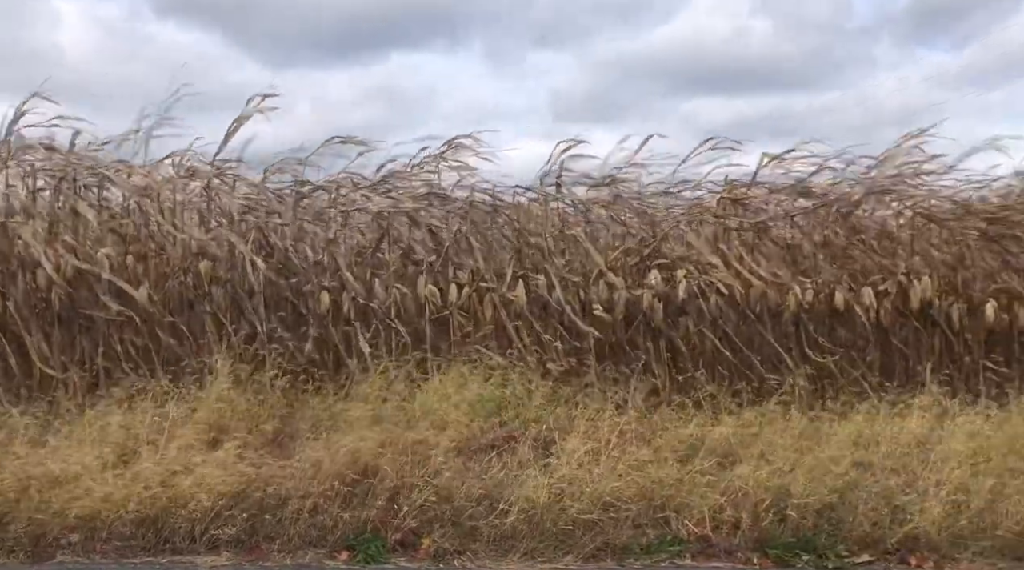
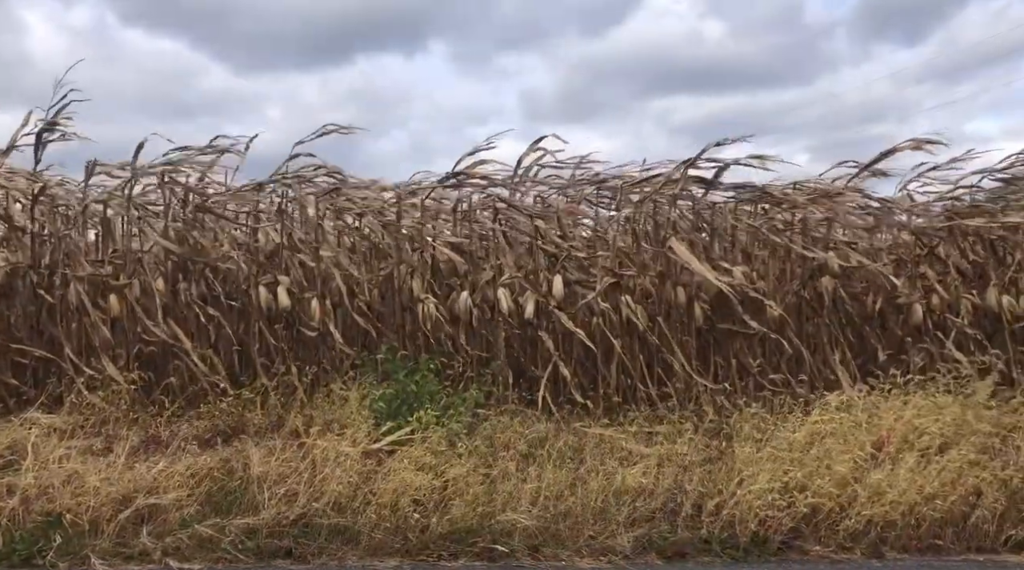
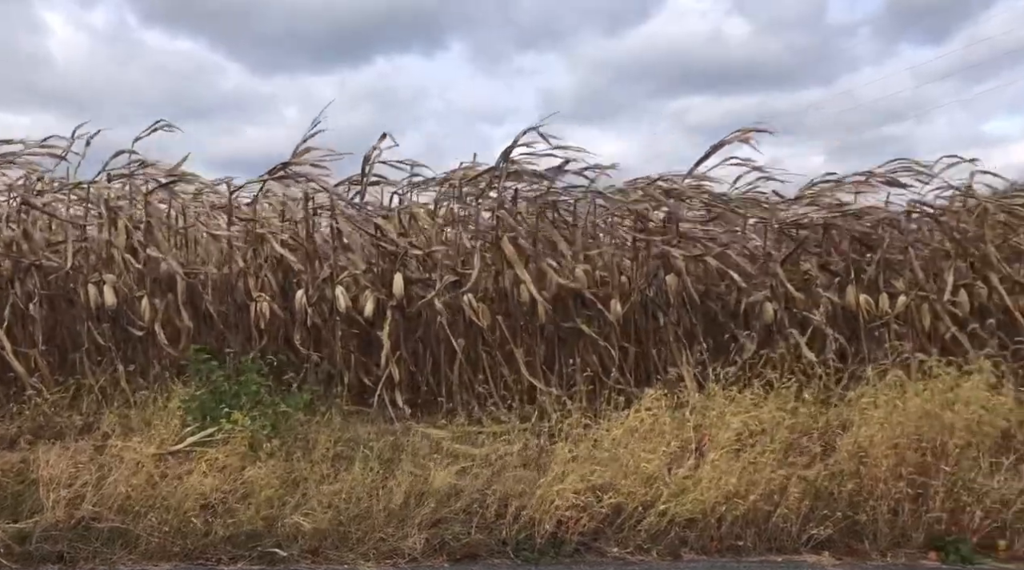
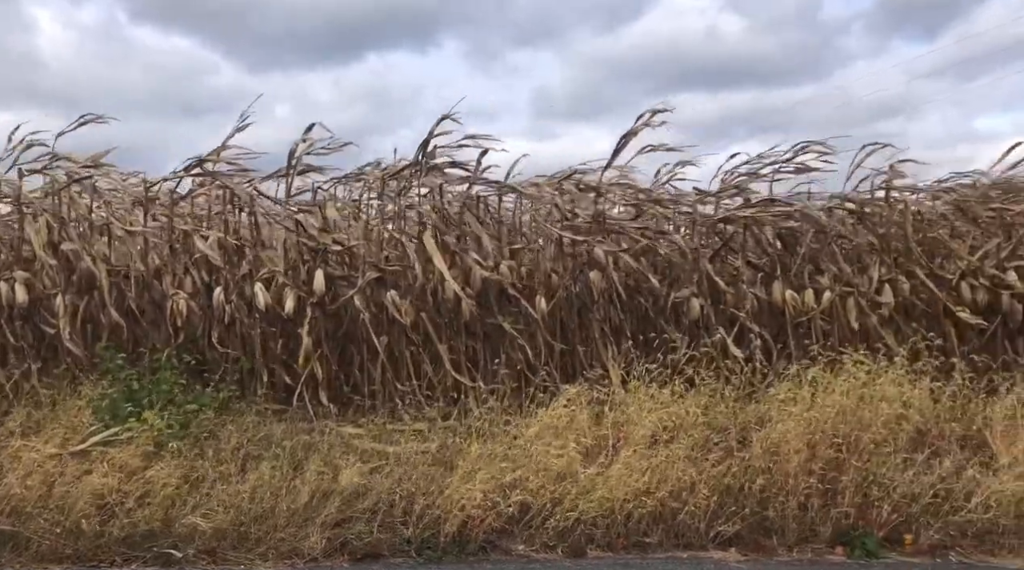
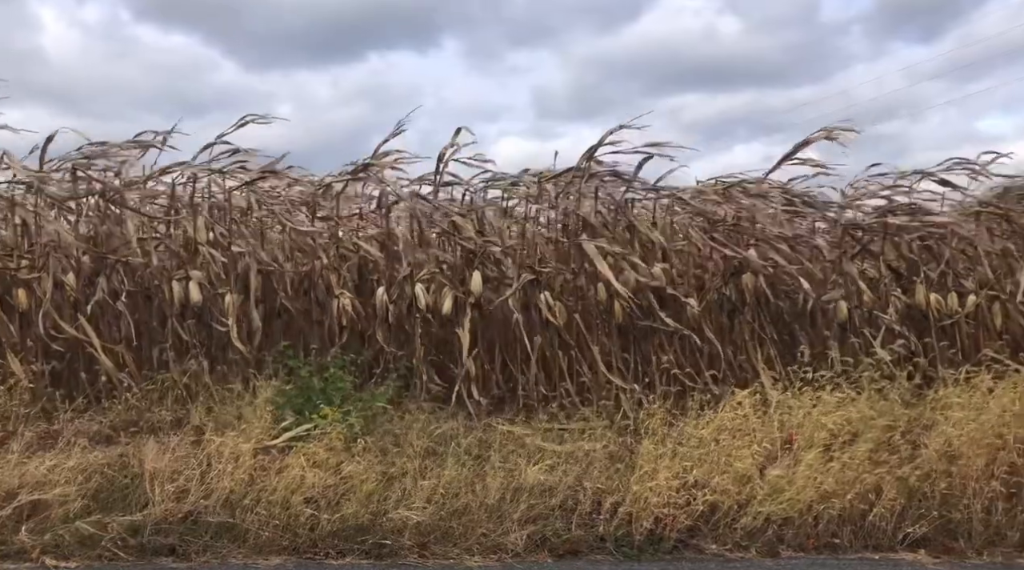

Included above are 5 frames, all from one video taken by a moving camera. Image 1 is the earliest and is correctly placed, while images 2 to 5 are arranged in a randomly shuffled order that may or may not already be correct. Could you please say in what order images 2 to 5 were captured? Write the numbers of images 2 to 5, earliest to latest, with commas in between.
2, 5, 3, 4
